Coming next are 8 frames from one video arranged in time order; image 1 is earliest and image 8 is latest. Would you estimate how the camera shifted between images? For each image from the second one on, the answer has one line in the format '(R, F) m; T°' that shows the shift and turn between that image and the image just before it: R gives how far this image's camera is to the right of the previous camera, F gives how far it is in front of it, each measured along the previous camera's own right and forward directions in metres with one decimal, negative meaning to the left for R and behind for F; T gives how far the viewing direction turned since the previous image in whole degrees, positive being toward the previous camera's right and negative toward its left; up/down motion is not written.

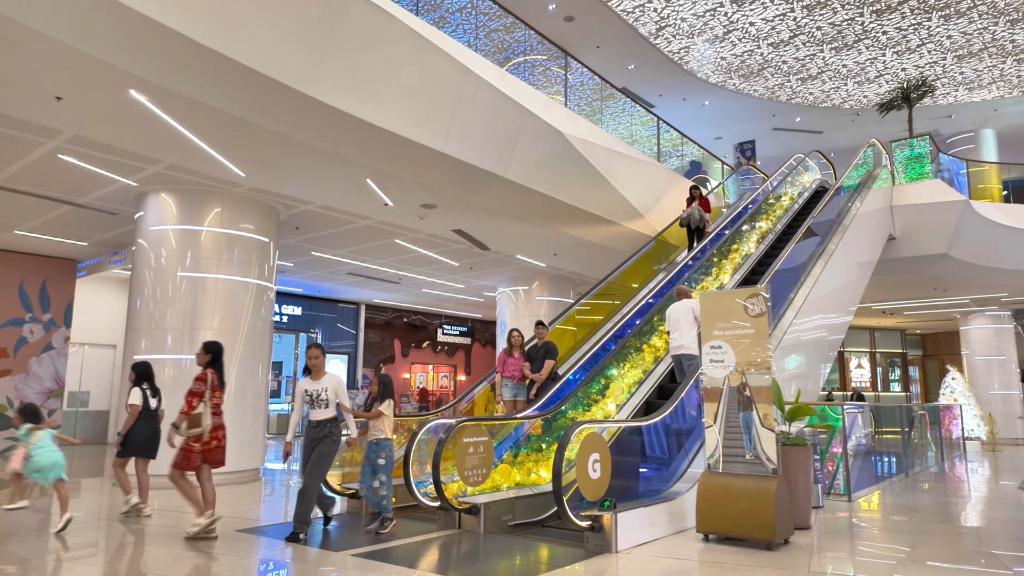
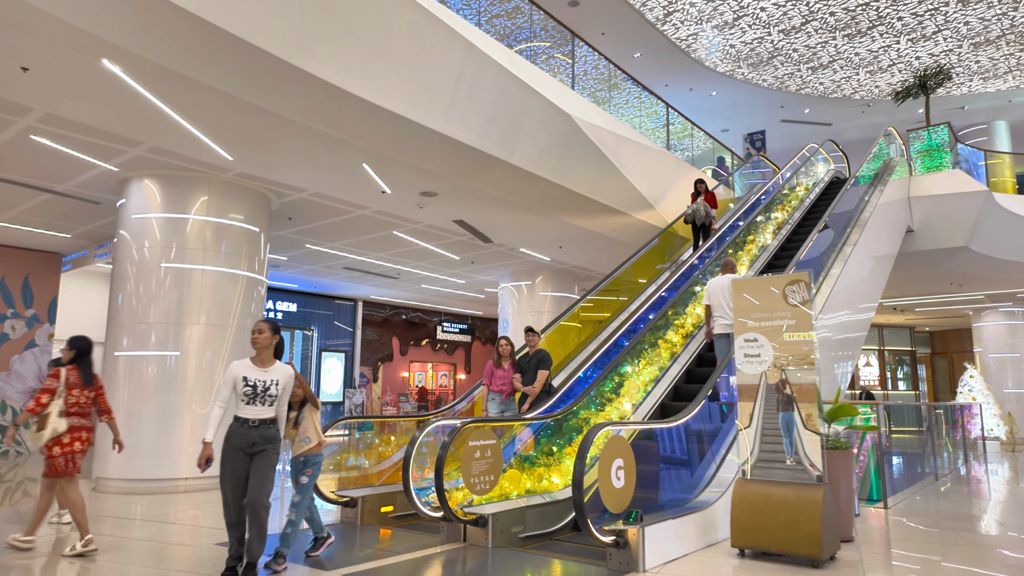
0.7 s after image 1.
(-0.1, +0.5) m; 0°
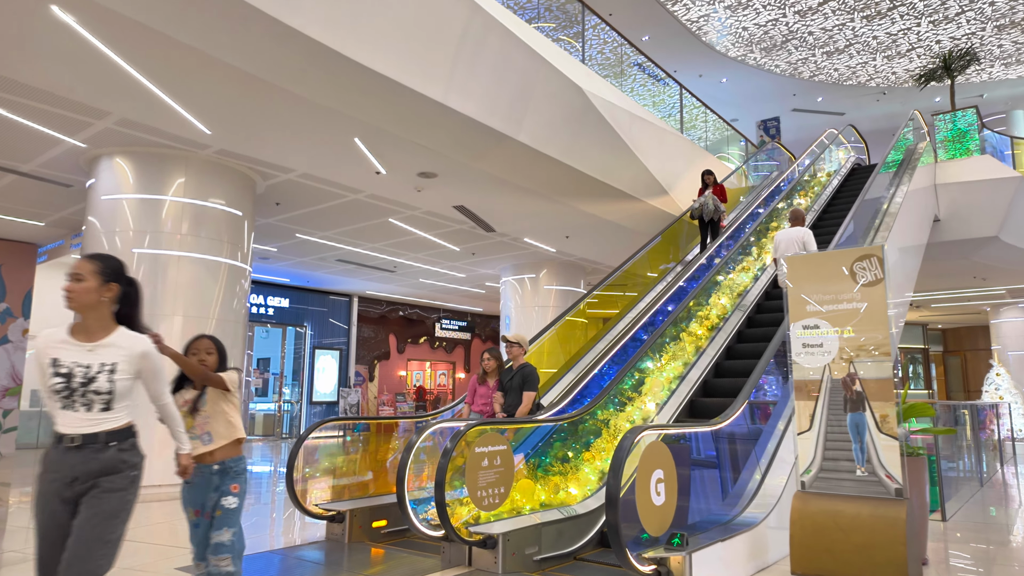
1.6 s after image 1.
(-0.1, +0.7) m; 0°
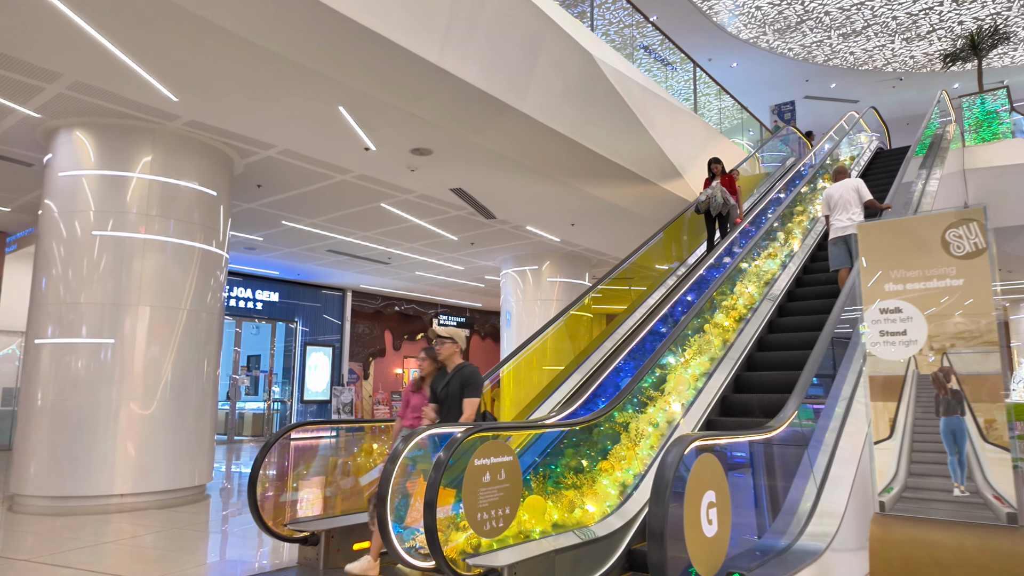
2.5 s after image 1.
(0.0, +0.7) m; 0°
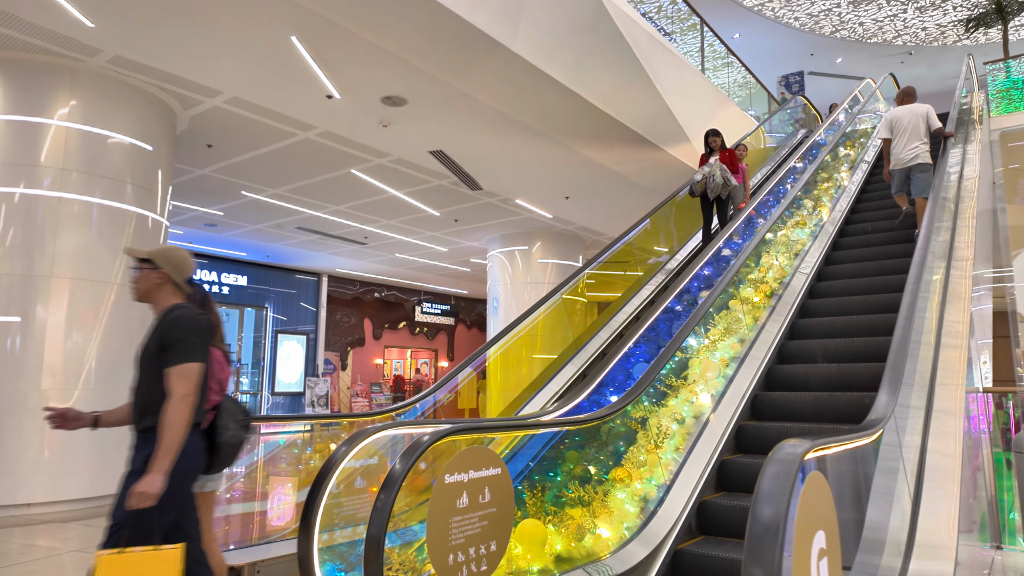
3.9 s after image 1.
(0.0, +1.0) m; +1°
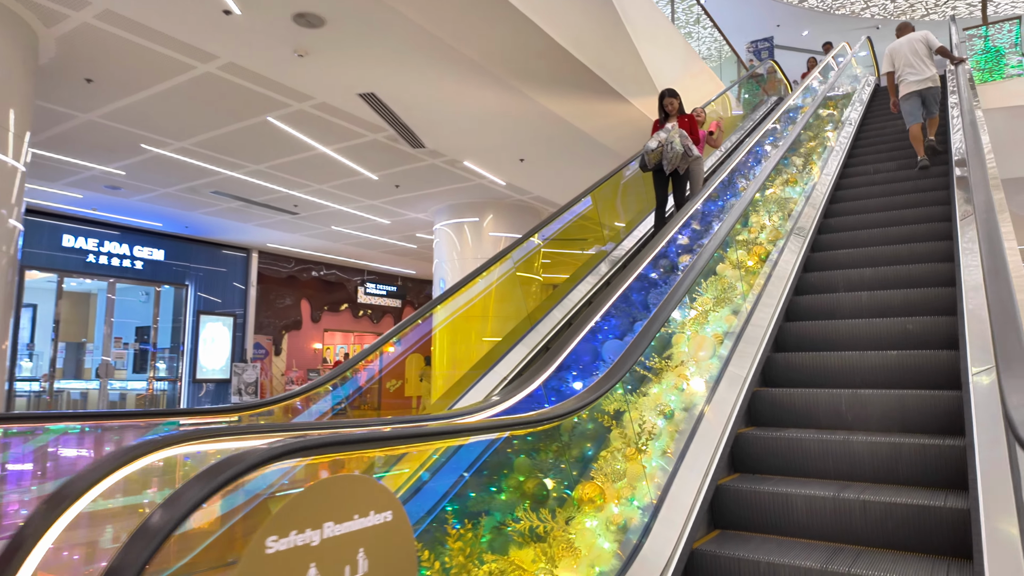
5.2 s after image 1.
(+0.1, +1.0) m; +4°
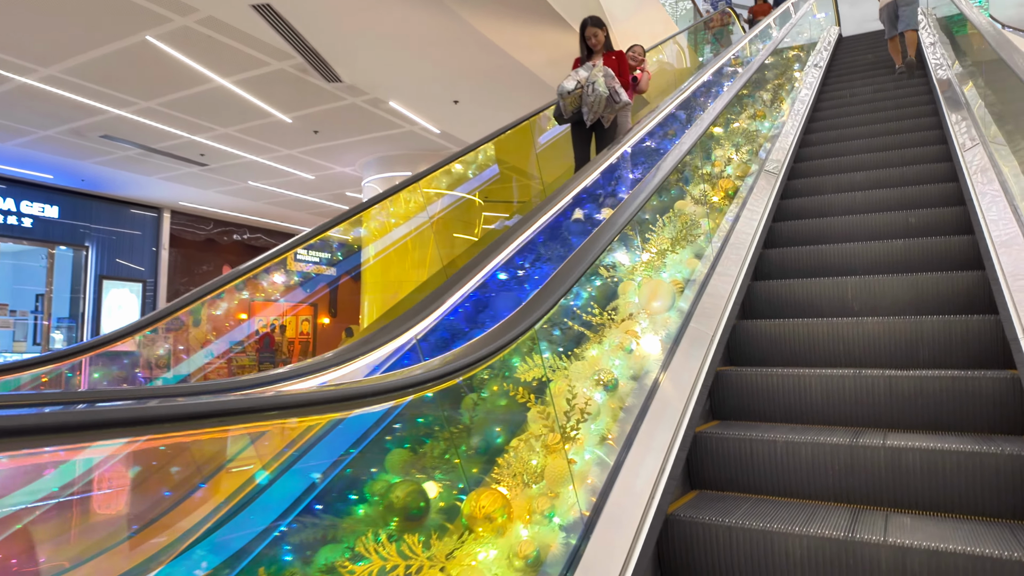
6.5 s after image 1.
(+0.2, +0.8) m; +4°
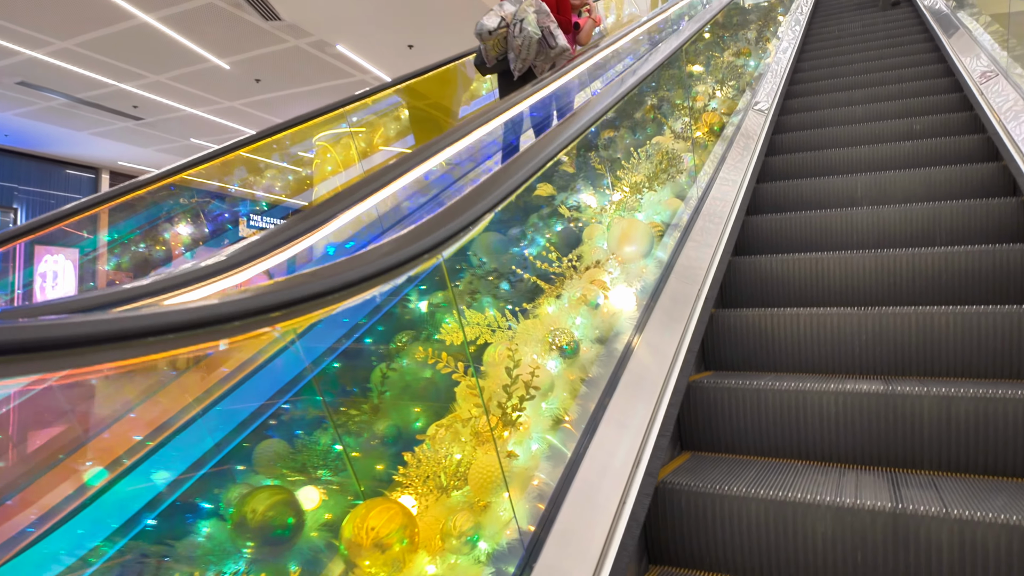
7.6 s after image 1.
(+0.1, +0.5) m; +2°
